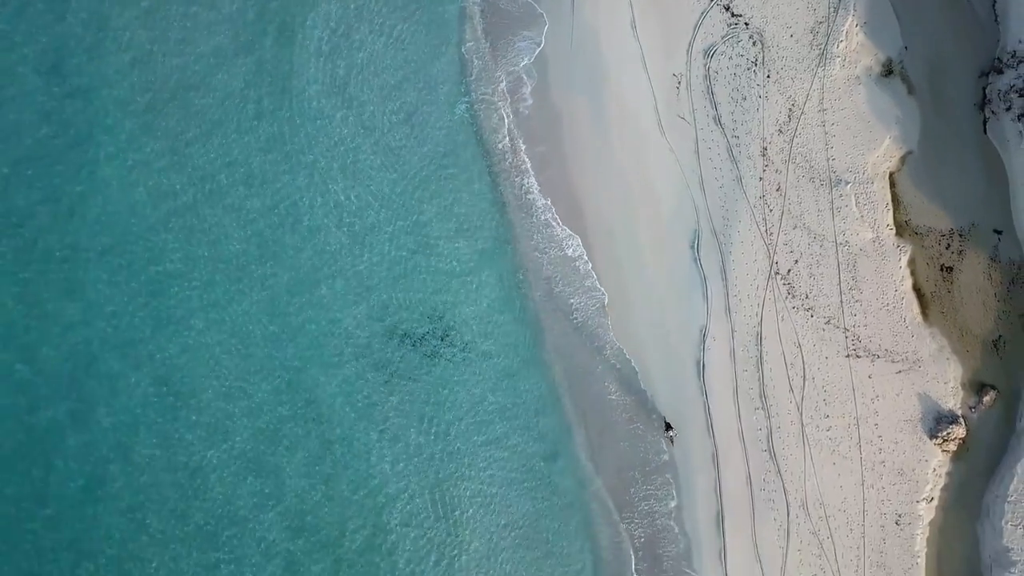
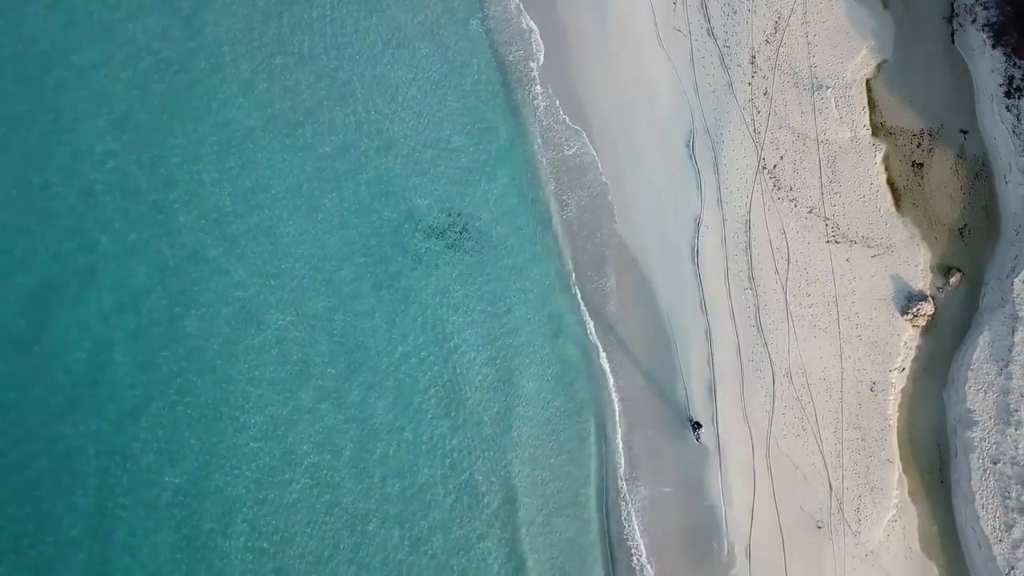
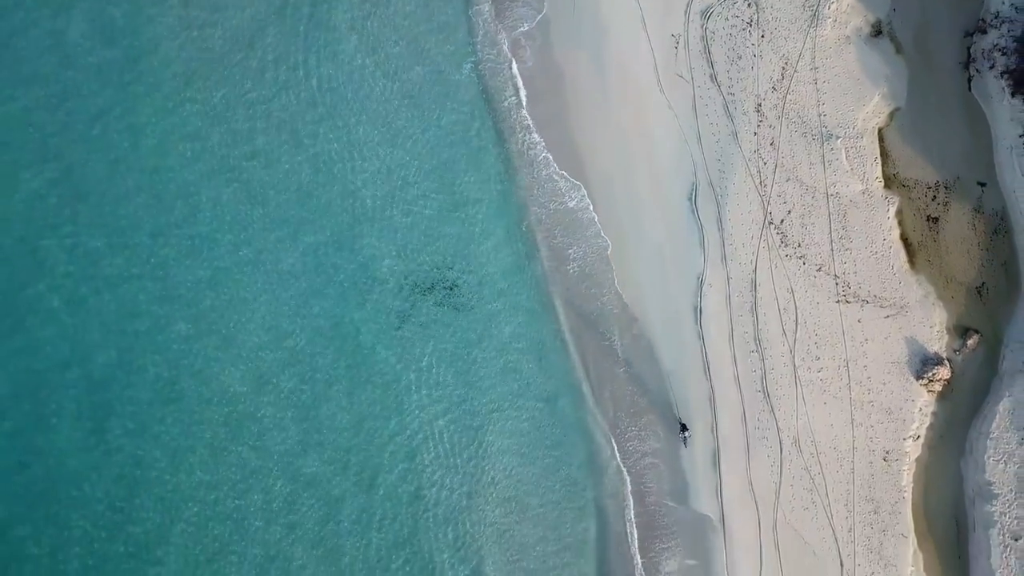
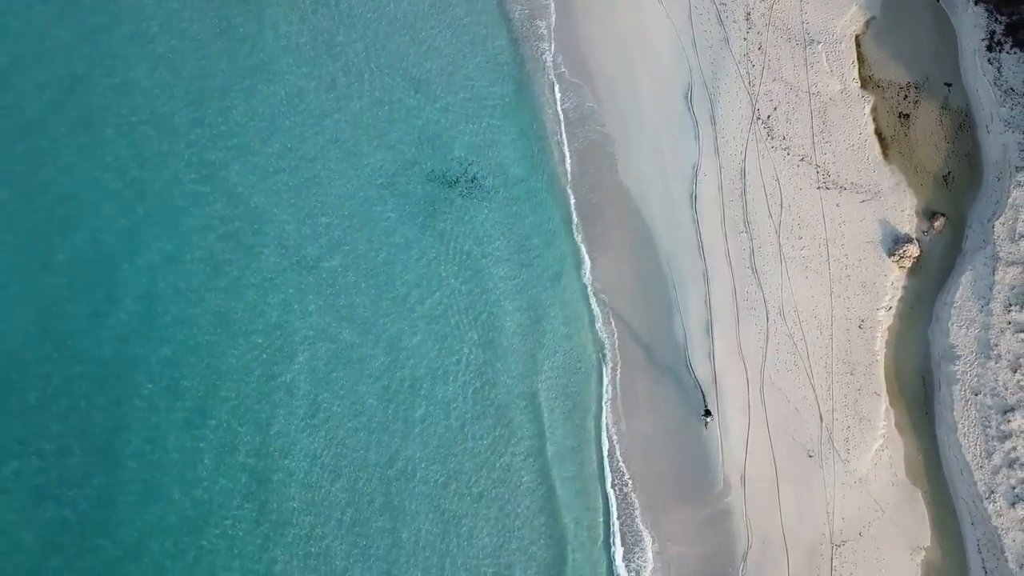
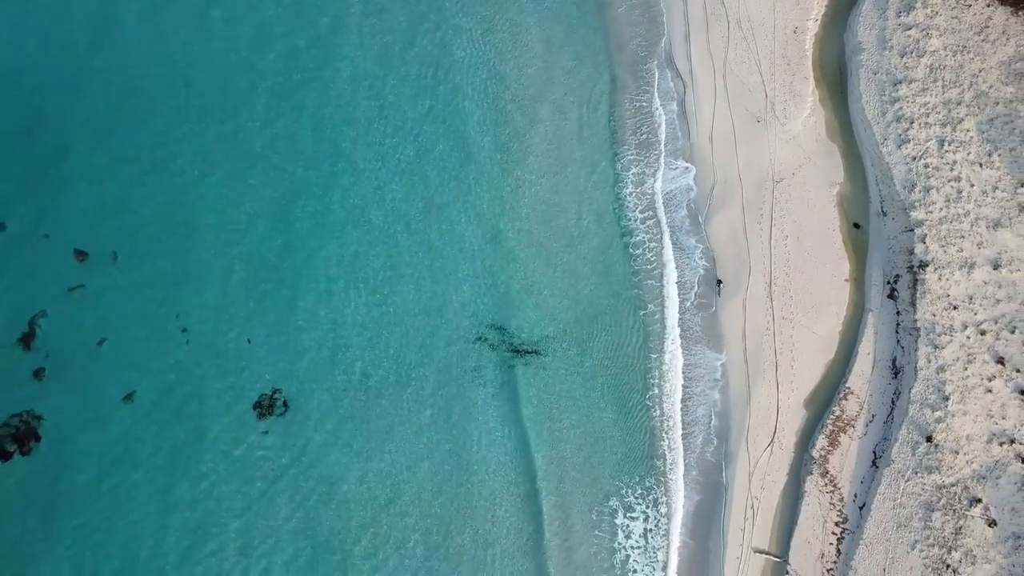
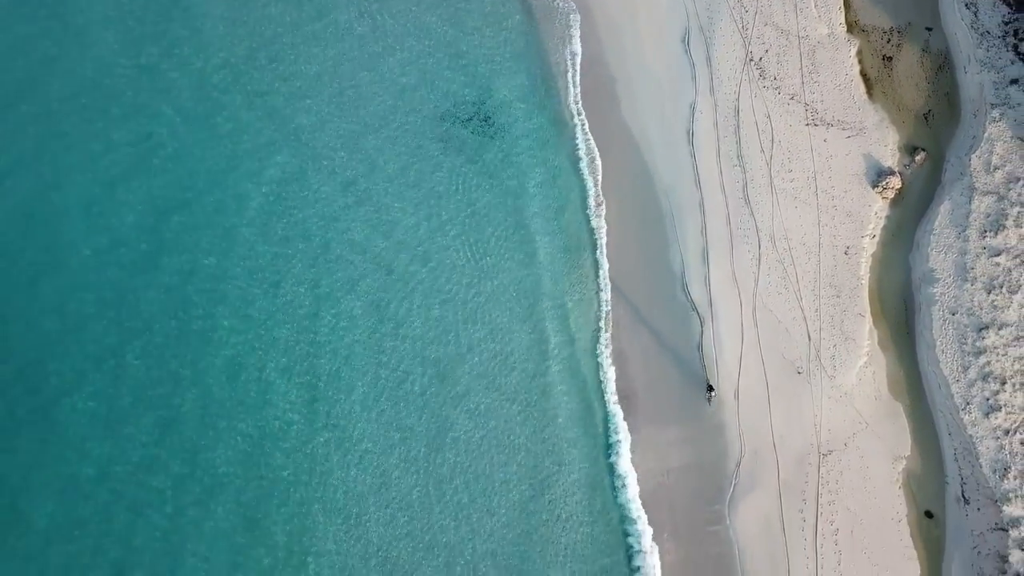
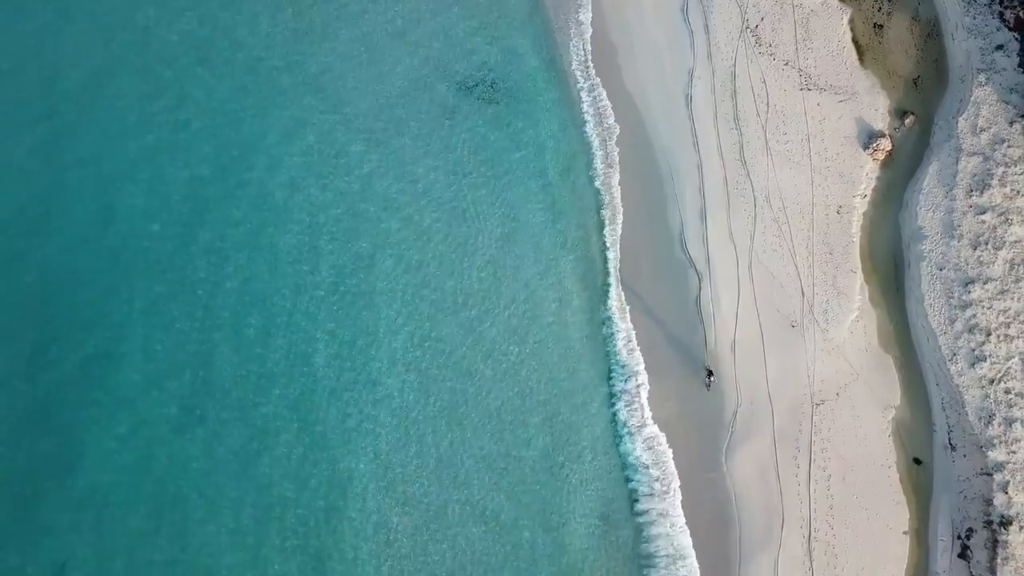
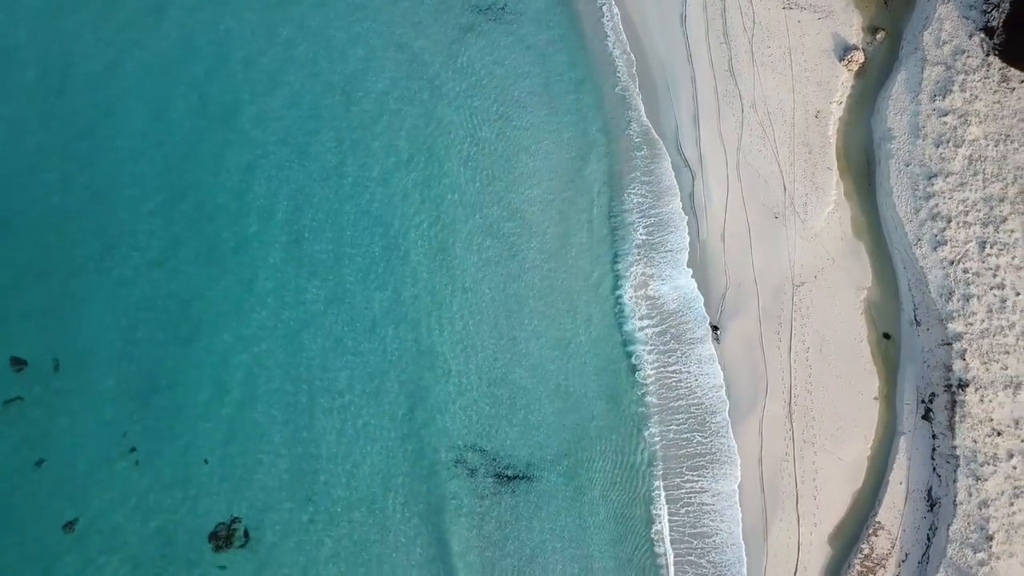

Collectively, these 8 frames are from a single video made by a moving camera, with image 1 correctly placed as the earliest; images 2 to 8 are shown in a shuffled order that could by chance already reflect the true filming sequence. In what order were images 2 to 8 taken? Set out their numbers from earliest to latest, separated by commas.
3, 2, 4, 6, 7, 8, 5
